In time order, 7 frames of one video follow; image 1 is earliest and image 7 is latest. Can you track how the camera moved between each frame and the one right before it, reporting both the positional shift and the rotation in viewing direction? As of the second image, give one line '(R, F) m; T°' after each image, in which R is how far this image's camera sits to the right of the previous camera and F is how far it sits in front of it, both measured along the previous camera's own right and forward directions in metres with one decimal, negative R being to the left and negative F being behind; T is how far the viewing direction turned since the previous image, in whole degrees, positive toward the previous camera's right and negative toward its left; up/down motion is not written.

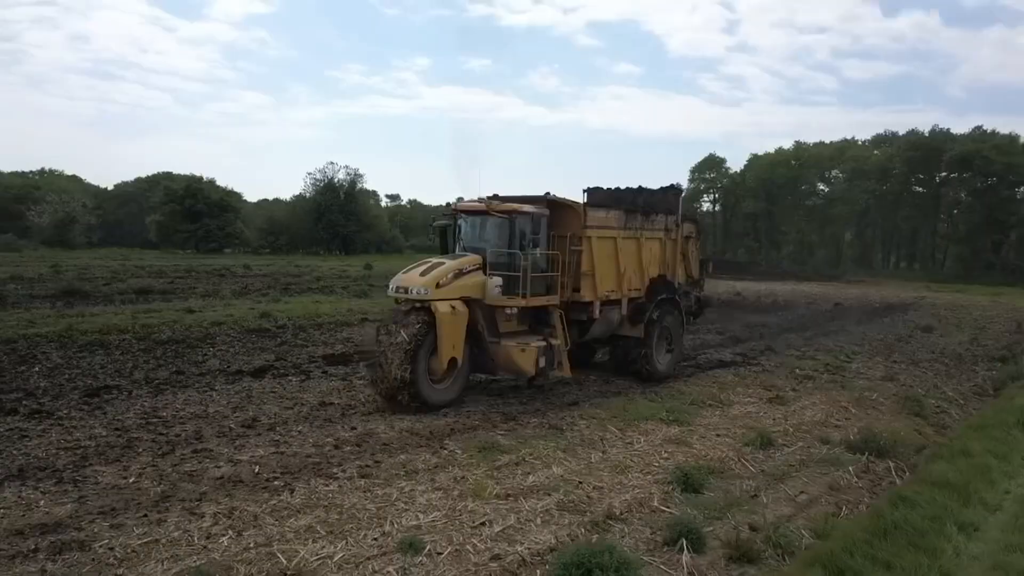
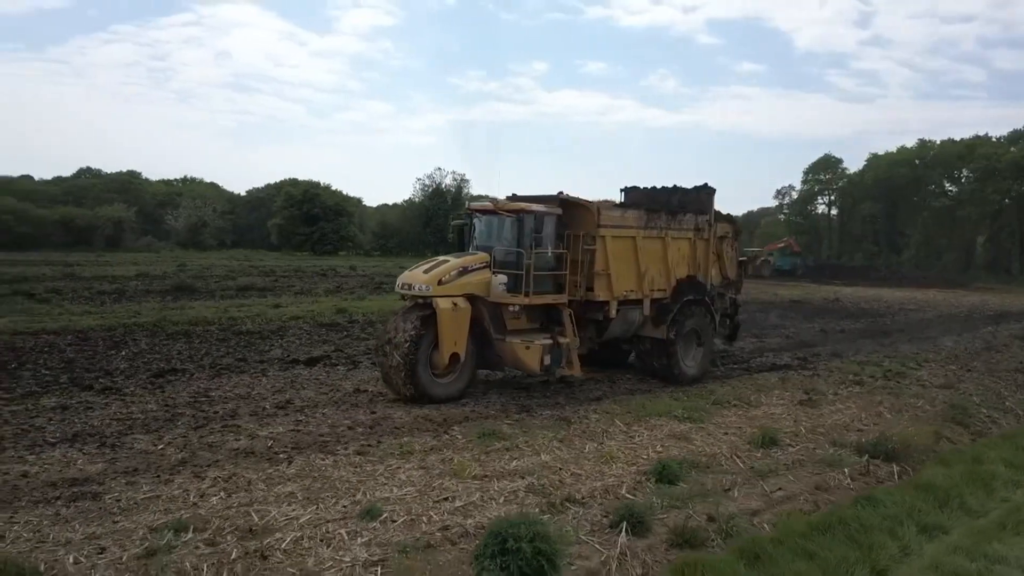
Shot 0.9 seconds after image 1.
(+1.3, -0.3) m; -8°
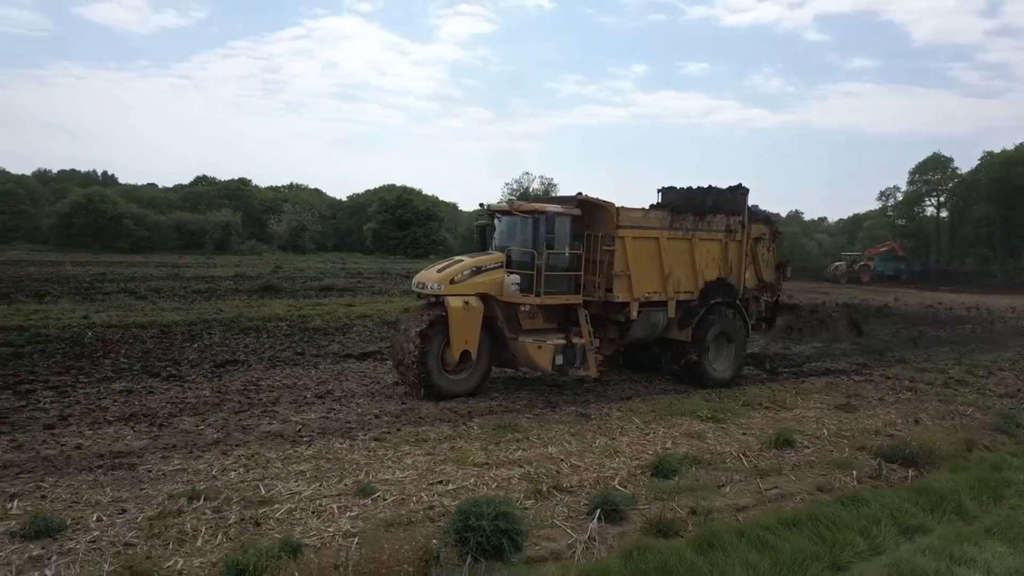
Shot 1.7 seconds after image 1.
(+1.0, -0.3) m; -7°
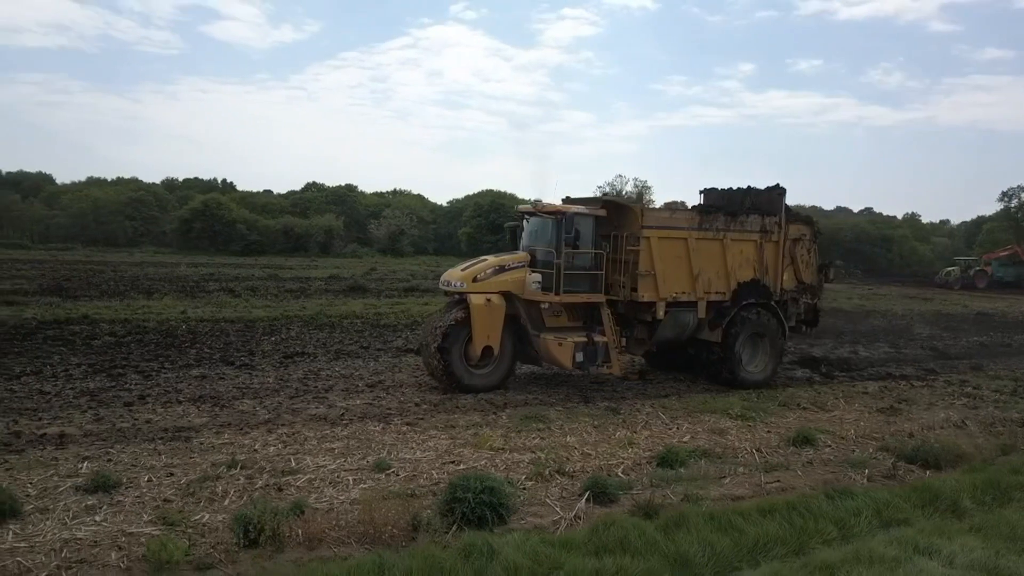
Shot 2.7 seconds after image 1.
(+0.9, -0.5) m; -7°
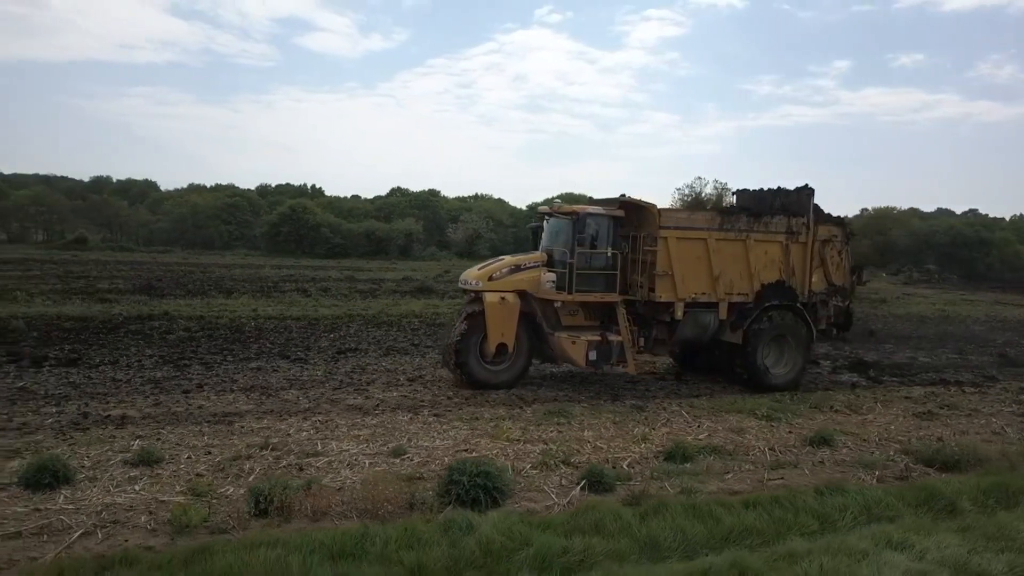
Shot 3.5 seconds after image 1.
(+0.8, -0.4) m; -6°
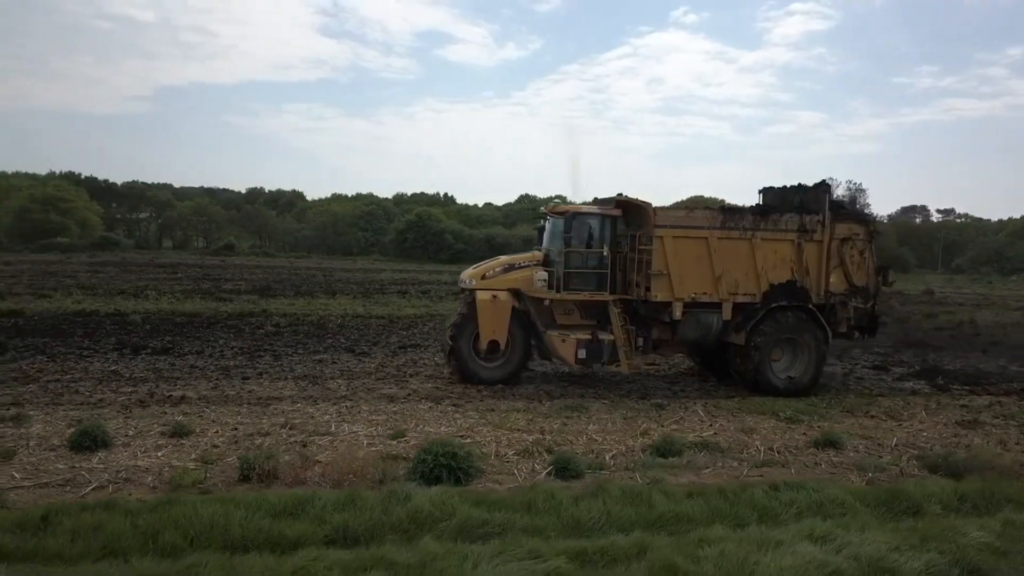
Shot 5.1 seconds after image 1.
(+1.5, -0.3) m; -10°
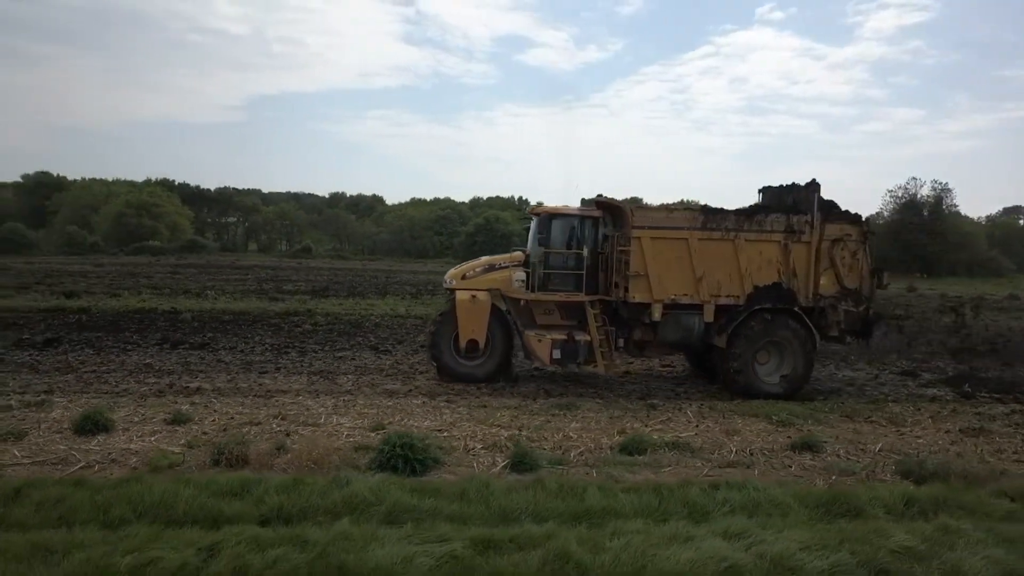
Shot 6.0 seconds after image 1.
(+1.2, -0.2) m; -6°
